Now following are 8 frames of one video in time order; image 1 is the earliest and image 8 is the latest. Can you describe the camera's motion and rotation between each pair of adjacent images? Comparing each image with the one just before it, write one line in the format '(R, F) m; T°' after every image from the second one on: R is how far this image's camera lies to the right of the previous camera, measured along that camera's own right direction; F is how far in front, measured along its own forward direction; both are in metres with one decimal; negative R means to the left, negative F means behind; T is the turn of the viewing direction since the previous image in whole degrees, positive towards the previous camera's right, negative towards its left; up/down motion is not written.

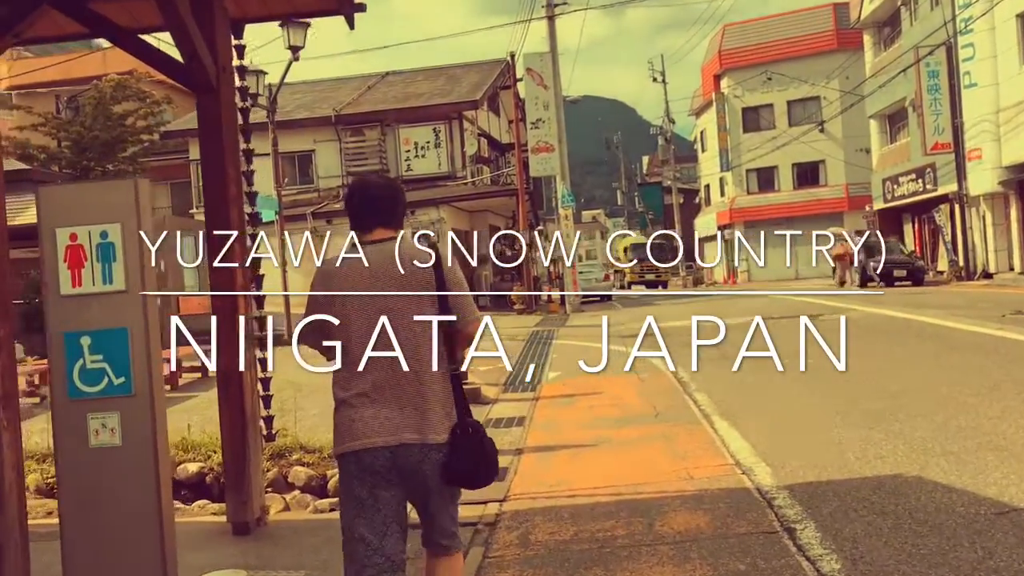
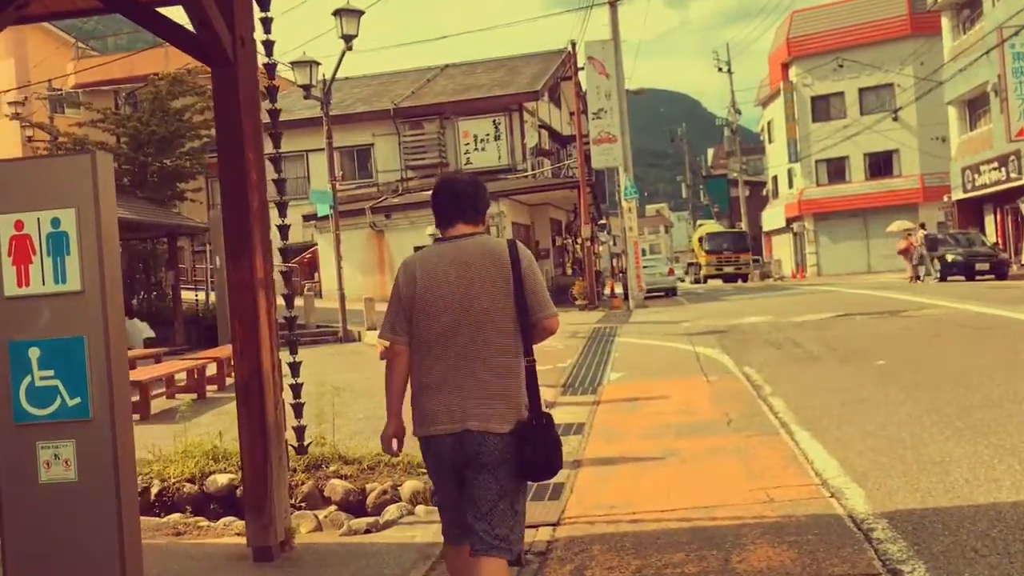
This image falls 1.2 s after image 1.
(+0.1, +0.7) m; -4°
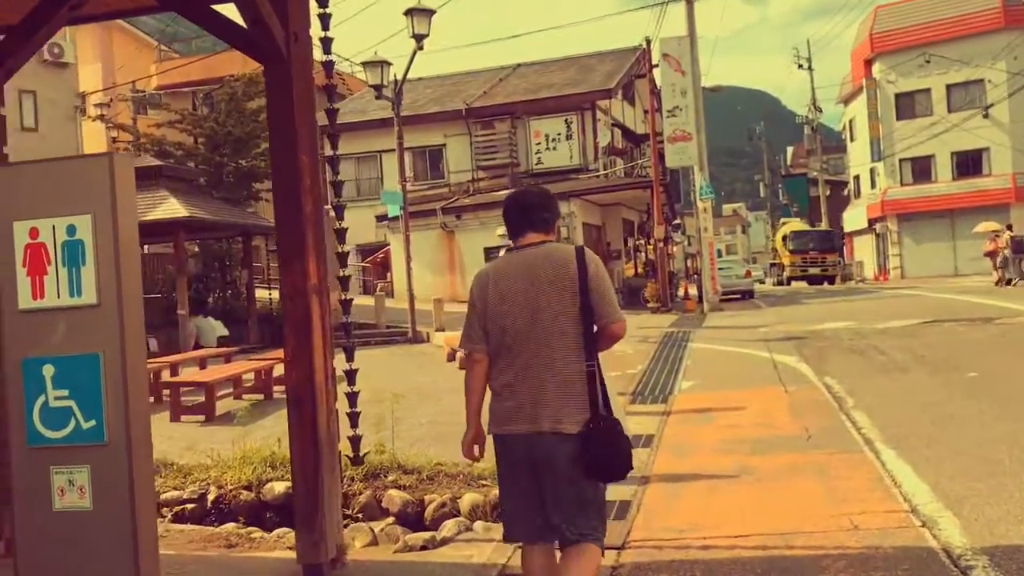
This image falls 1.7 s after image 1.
(0.0, +0.3) m; -4°
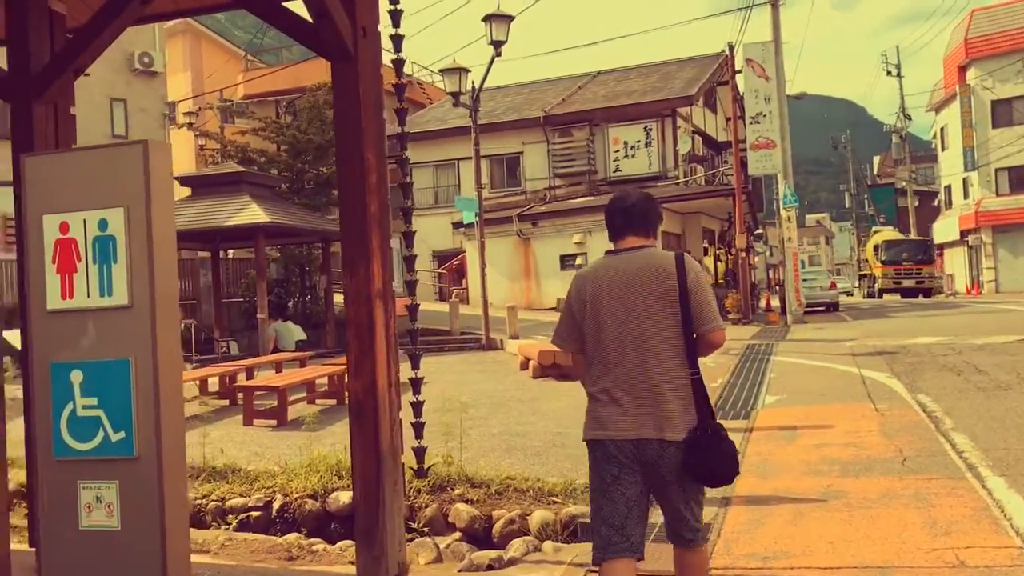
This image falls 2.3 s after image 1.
(0.0, +0.3) m; -5°
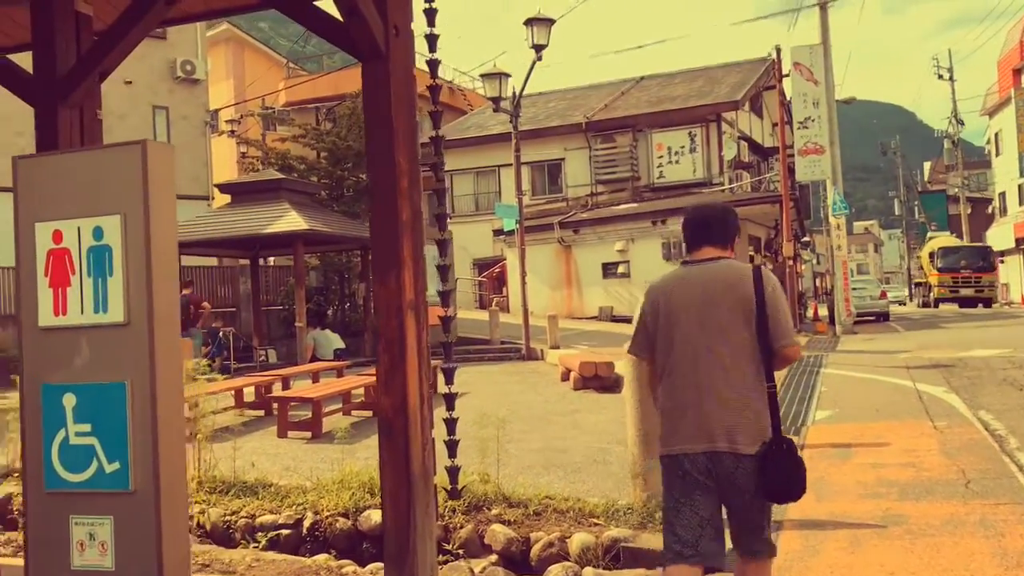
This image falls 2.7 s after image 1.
(0.0, +0.3) m; -2°
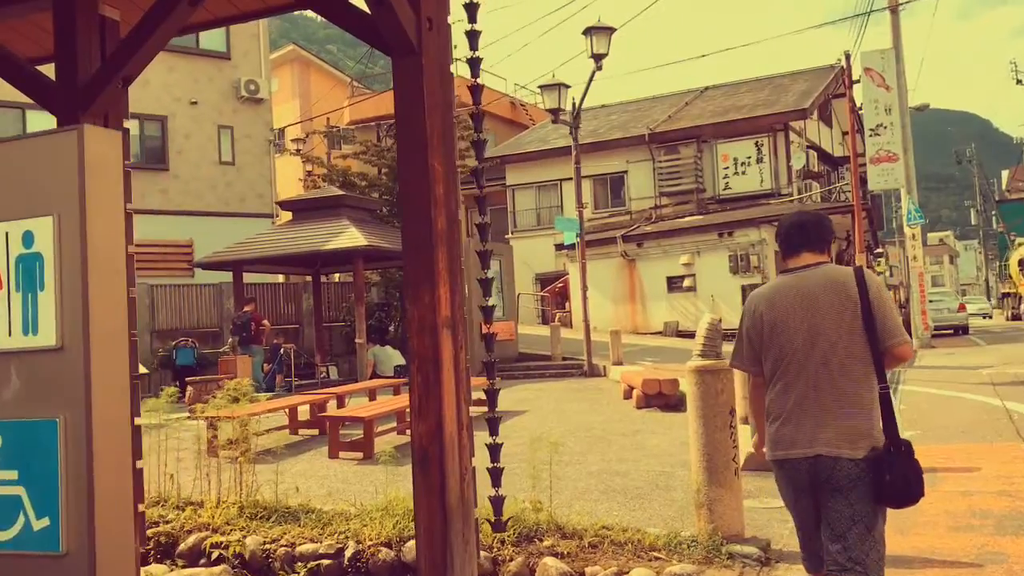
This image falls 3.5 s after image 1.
(+0.1, +0.4) m; -4°
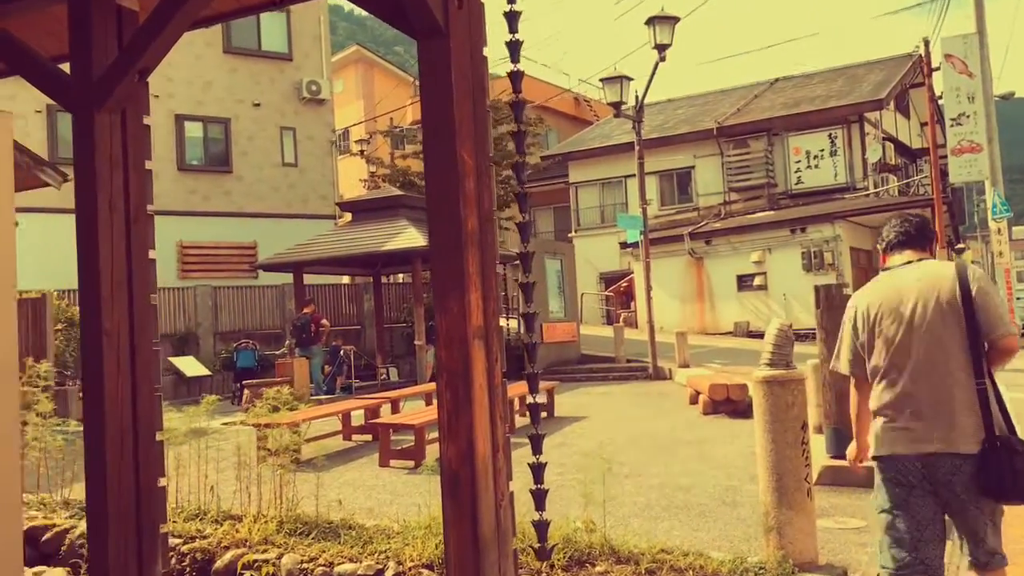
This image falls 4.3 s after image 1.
(+0.1, +0.4) m; -4°
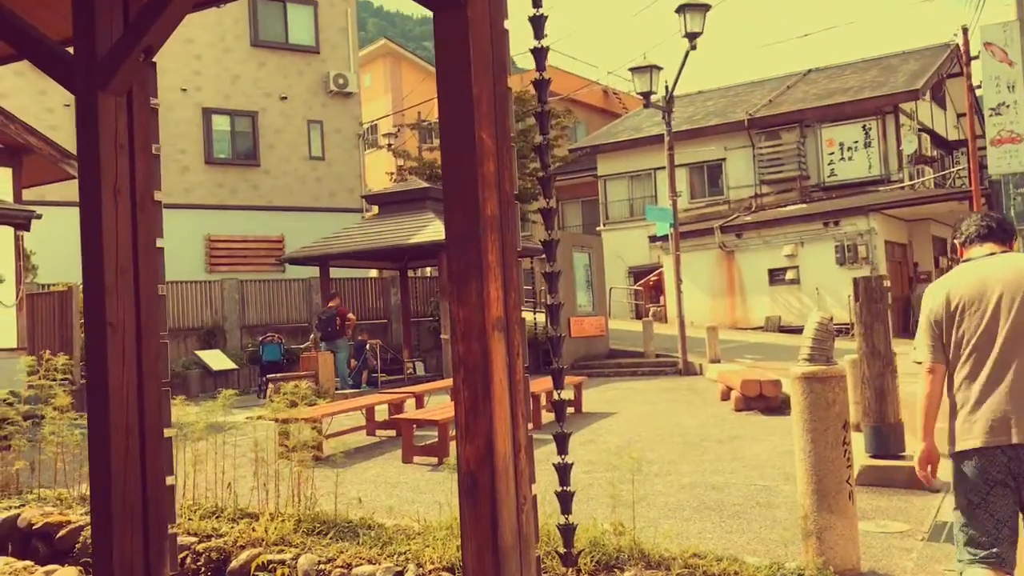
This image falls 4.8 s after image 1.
(0.0, +0.2) m; -2°
